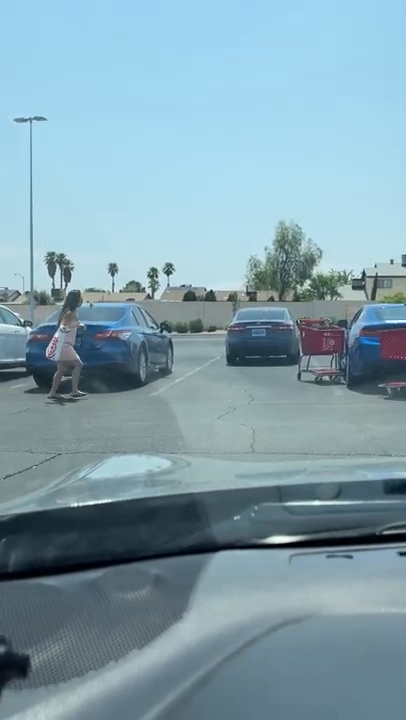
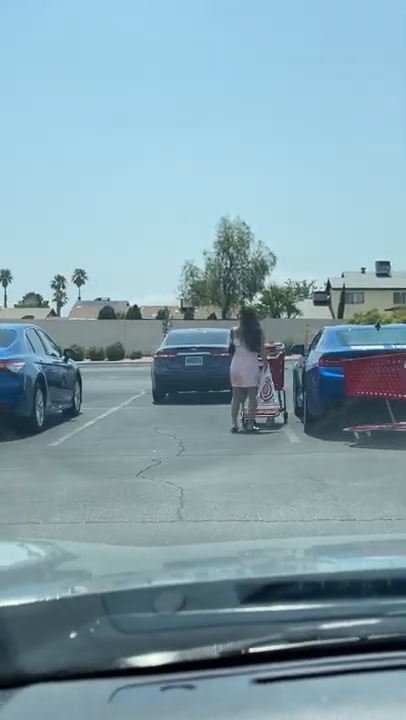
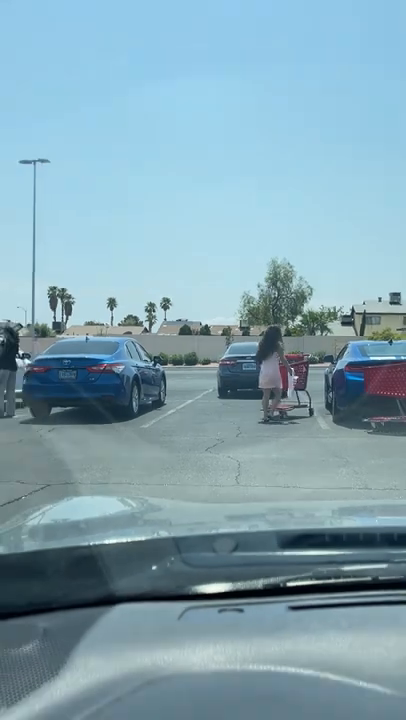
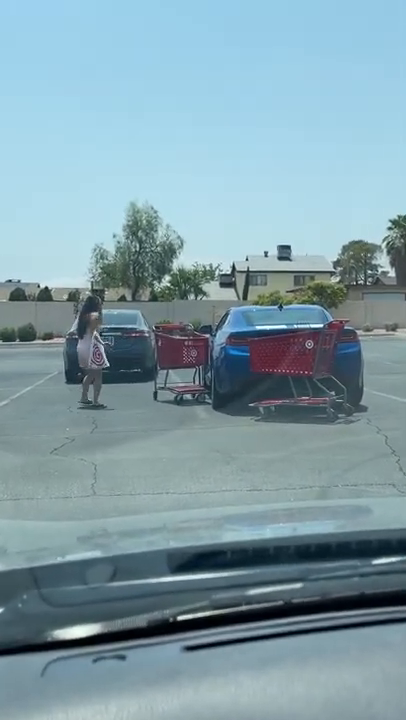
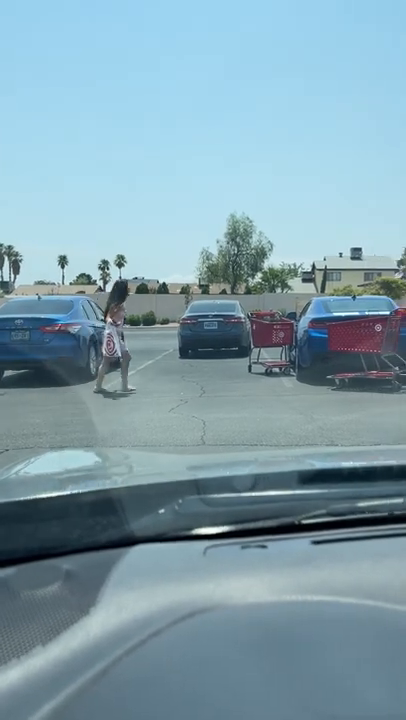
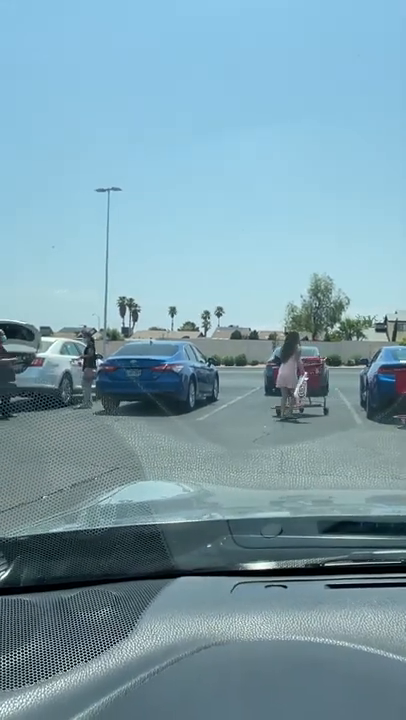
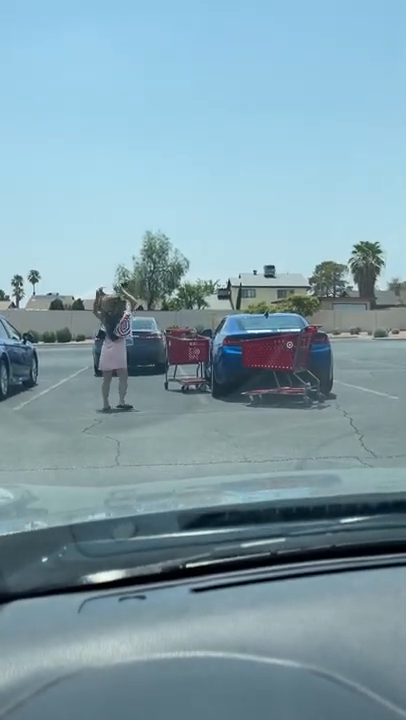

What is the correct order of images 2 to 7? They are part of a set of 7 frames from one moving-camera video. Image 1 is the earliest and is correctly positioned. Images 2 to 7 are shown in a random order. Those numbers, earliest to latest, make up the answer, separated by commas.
5, 7, 4, 2, 3, 6
